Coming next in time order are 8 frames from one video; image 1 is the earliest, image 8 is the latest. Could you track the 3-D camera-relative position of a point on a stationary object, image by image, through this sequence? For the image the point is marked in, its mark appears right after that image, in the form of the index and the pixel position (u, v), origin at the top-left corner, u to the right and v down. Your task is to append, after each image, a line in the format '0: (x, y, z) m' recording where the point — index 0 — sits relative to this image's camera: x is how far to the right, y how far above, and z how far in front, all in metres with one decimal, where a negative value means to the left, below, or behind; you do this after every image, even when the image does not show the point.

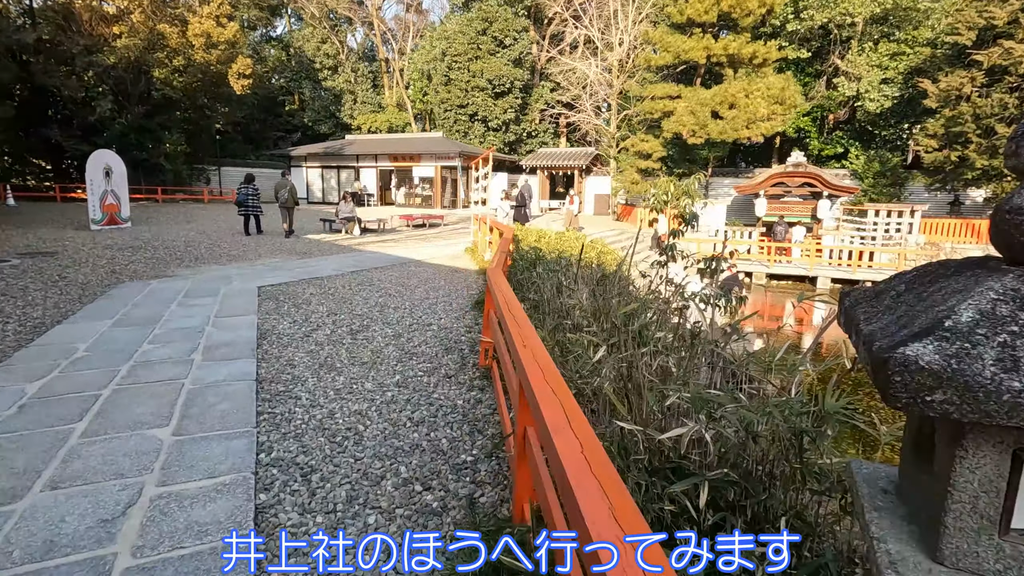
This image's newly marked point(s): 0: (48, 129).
0: (-17.0, +5.8, +19.6) m
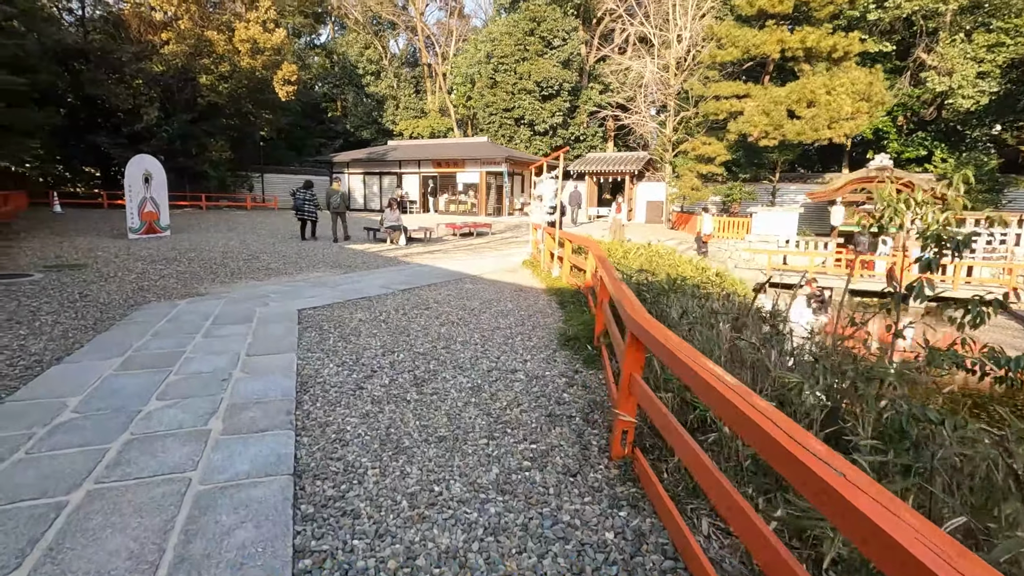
0: (-15.2, +5.6, +19.6) m
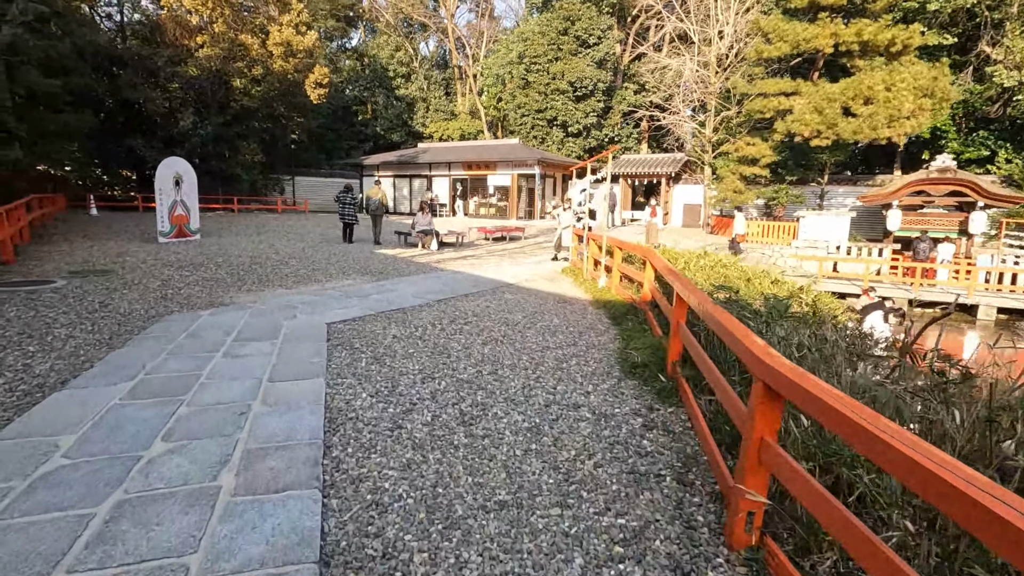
0: (-14.0, +5.5, +19.8) m
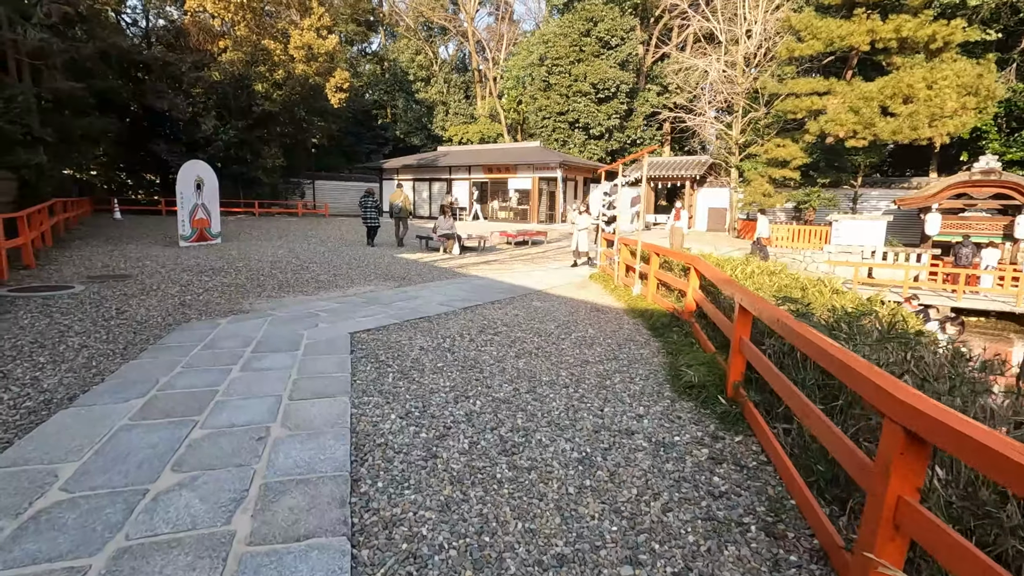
0: (-13.2, +5.4, +19.9) m
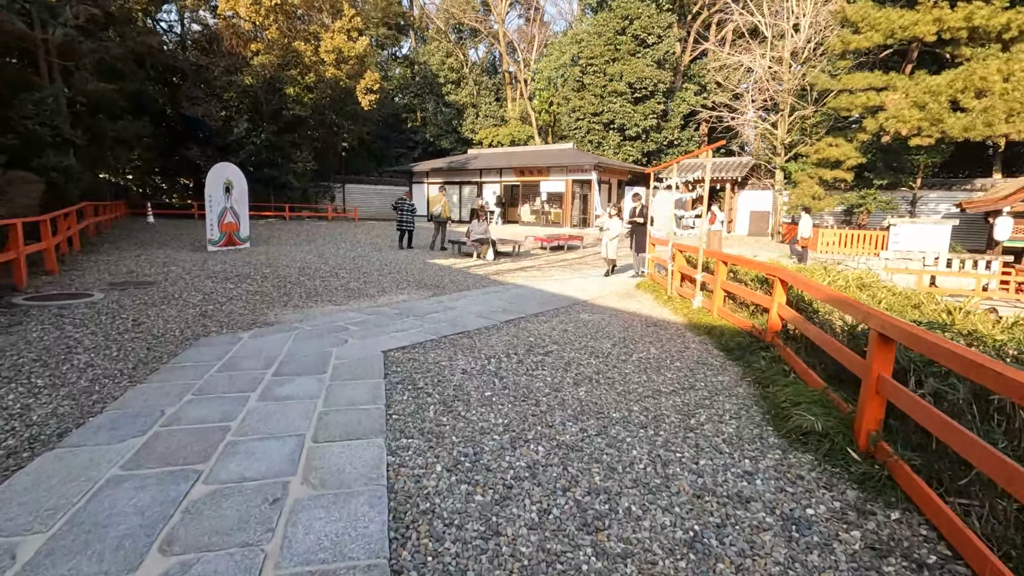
0: (-12.0, +5.2, +20.0) m
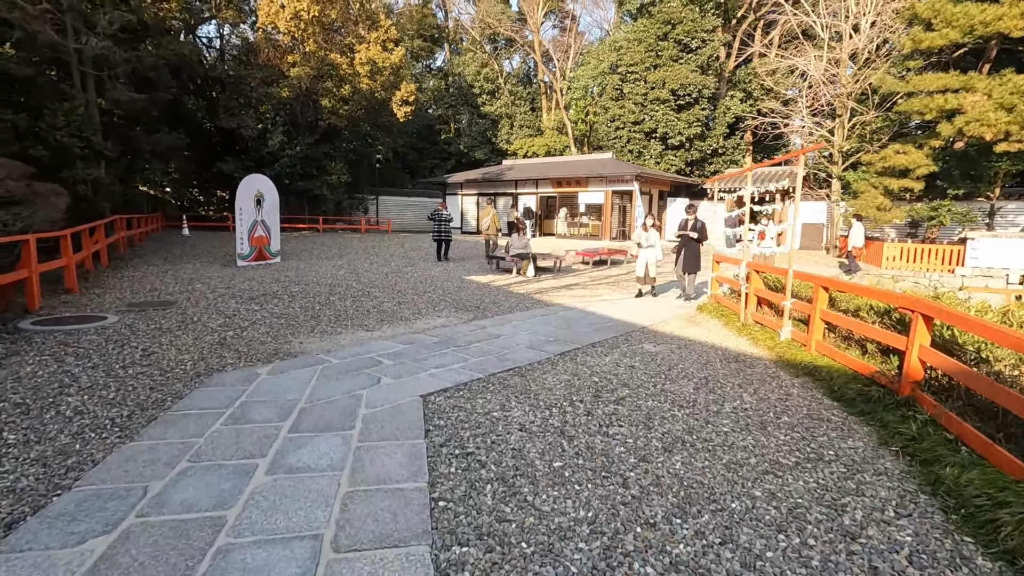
0: (-10.7, +4.8, +20.0) m
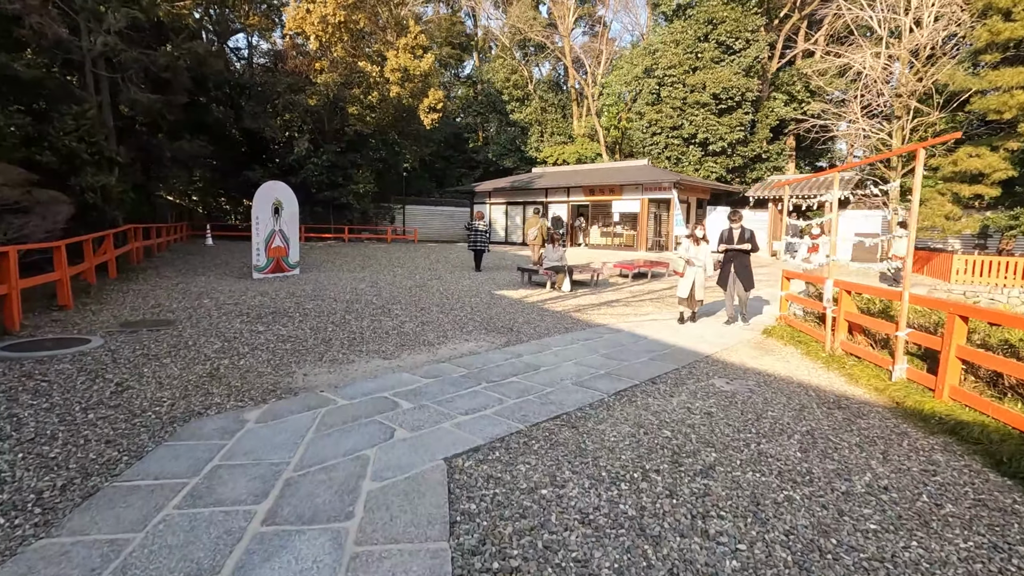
0: (-9.6, +4.4, +19.7) m
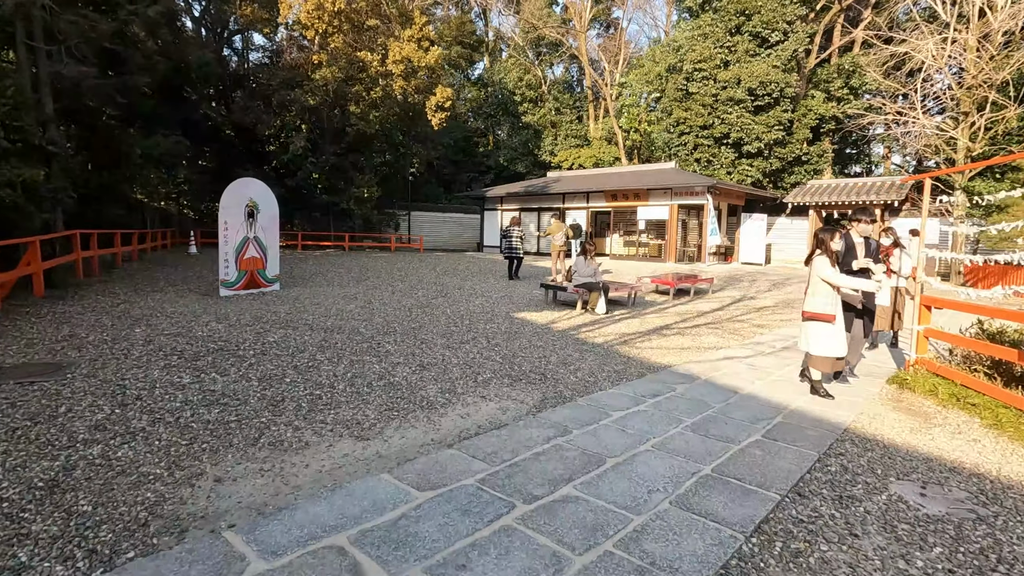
0: (-9.1, +4.0, +18.2) m
